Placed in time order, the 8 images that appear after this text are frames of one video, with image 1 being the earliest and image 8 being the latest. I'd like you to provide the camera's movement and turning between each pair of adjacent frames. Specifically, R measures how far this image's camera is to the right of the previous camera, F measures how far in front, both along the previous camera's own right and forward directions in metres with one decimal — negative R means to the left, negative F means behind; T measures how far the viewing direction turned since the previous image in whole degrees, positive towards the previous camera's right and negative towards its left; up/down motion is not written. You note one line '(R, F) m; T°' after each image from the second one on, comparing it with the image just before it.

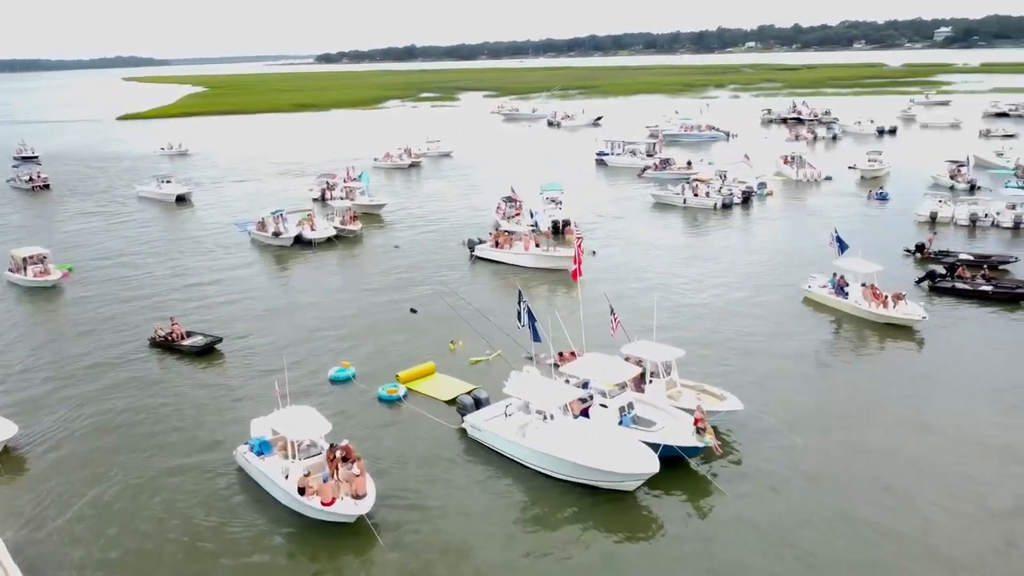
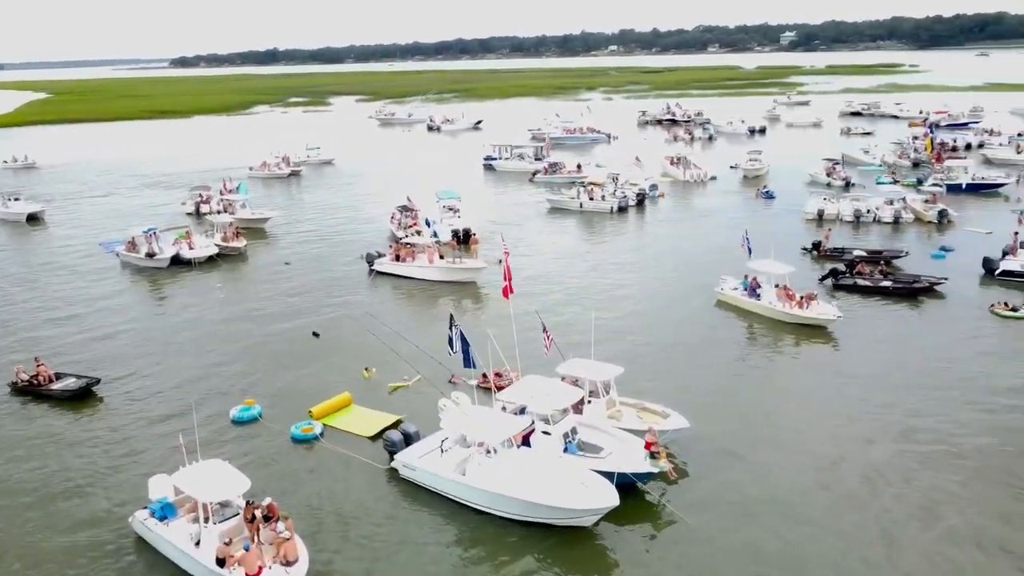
(-1.6, +2.2) m; +9°
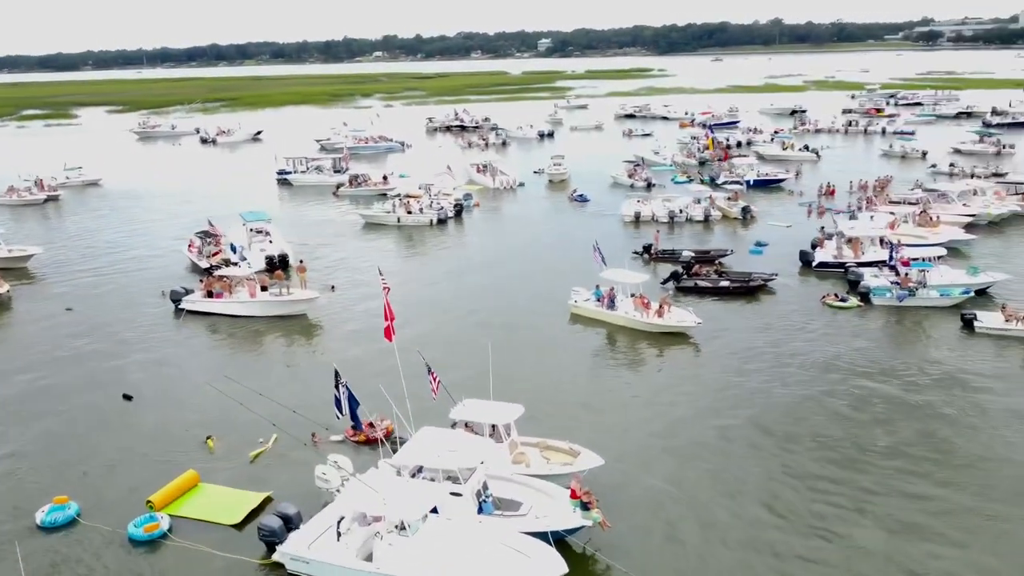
(-2.8, +3.5) m; +15°
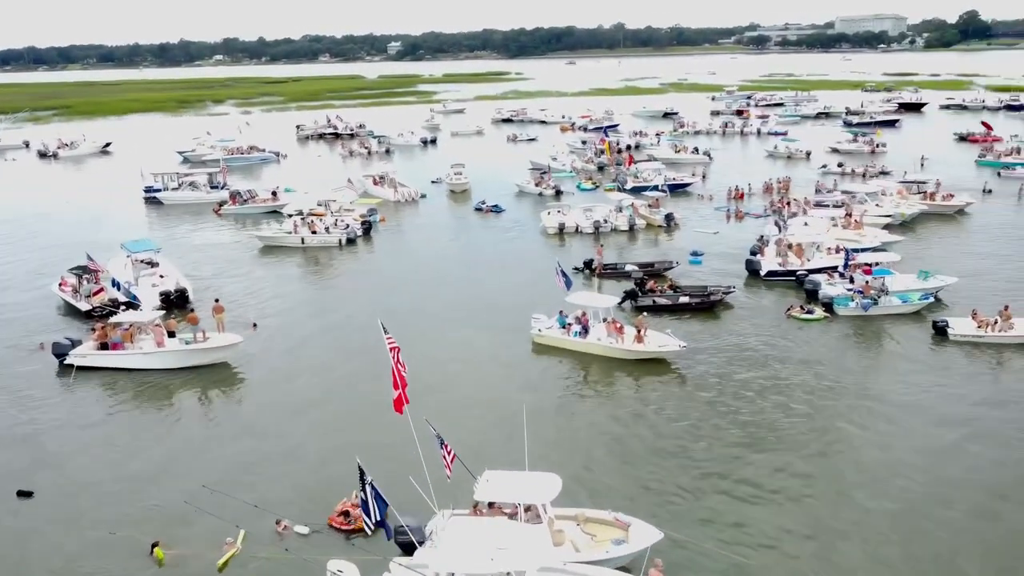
(-4.1, +4.4) m; +10°
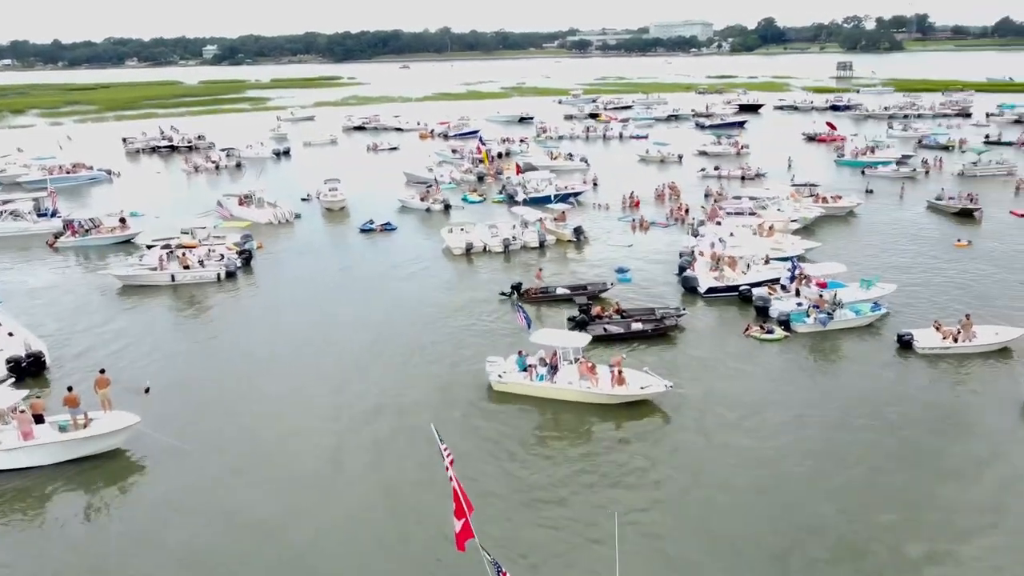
(-4.3, +5.1) m; +11°
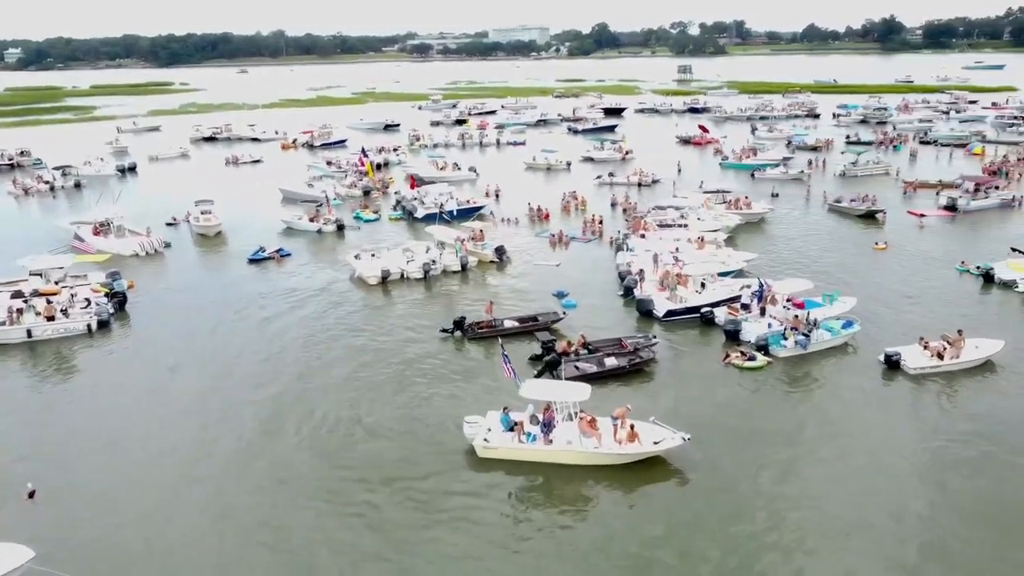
(-4.2, +5.1) m; +11°
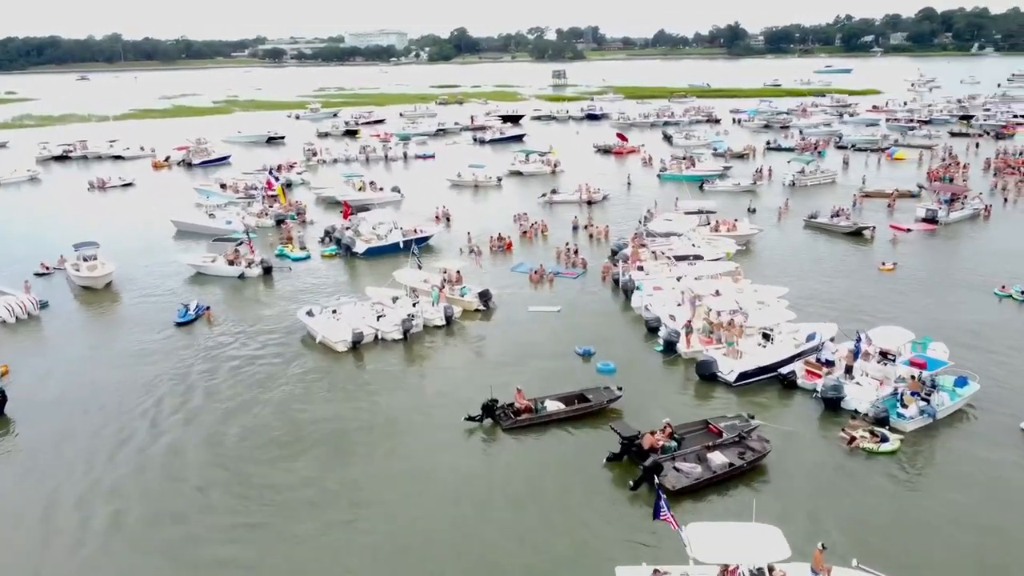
(-6.3, +9.0) m; +10°
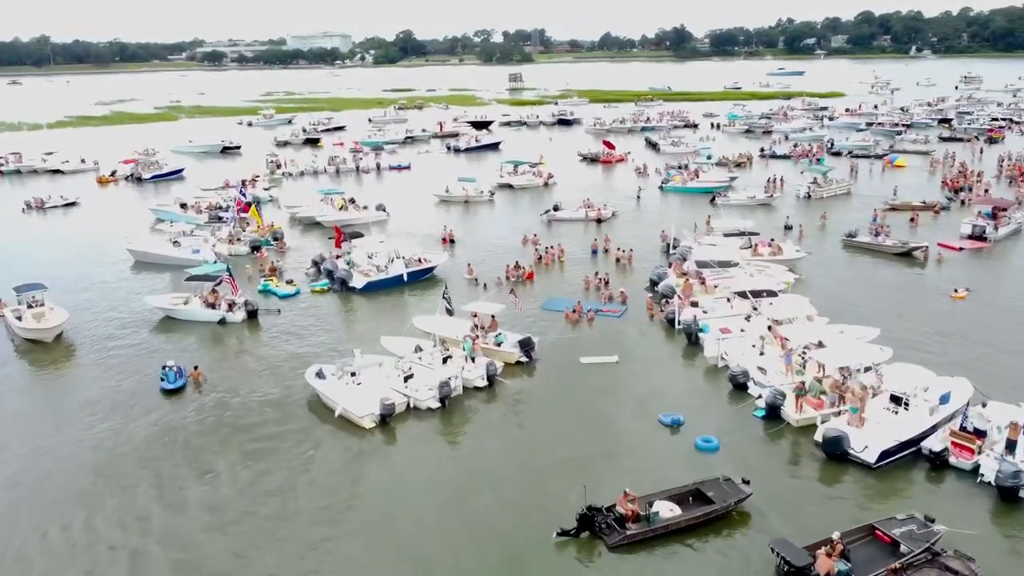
(-4.2, +6.8) m; +4°
